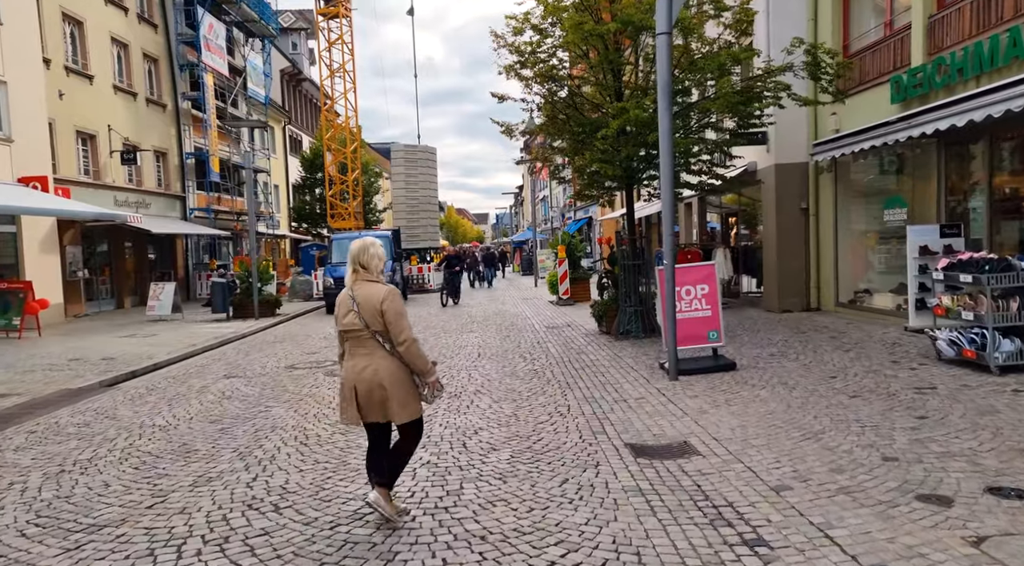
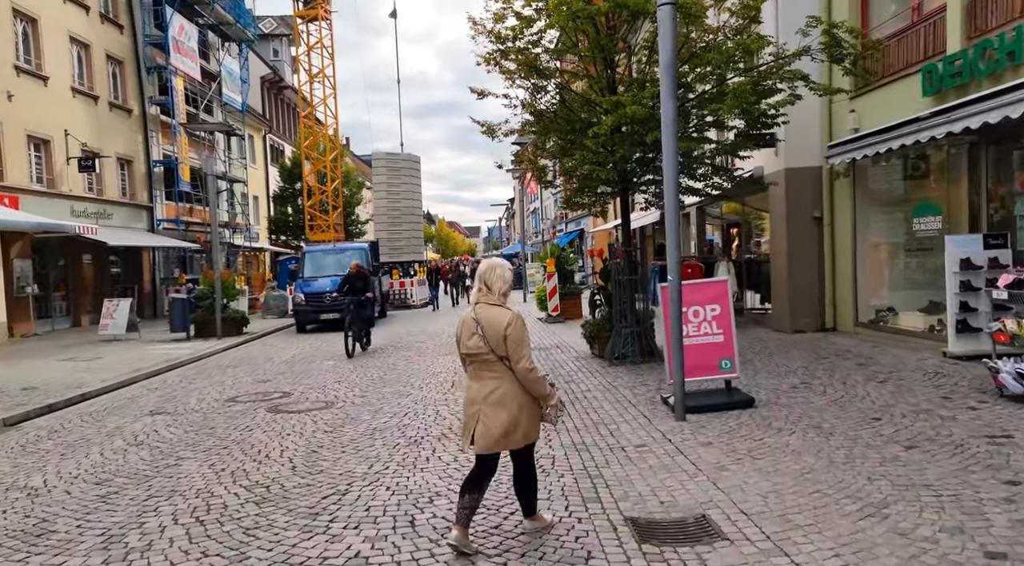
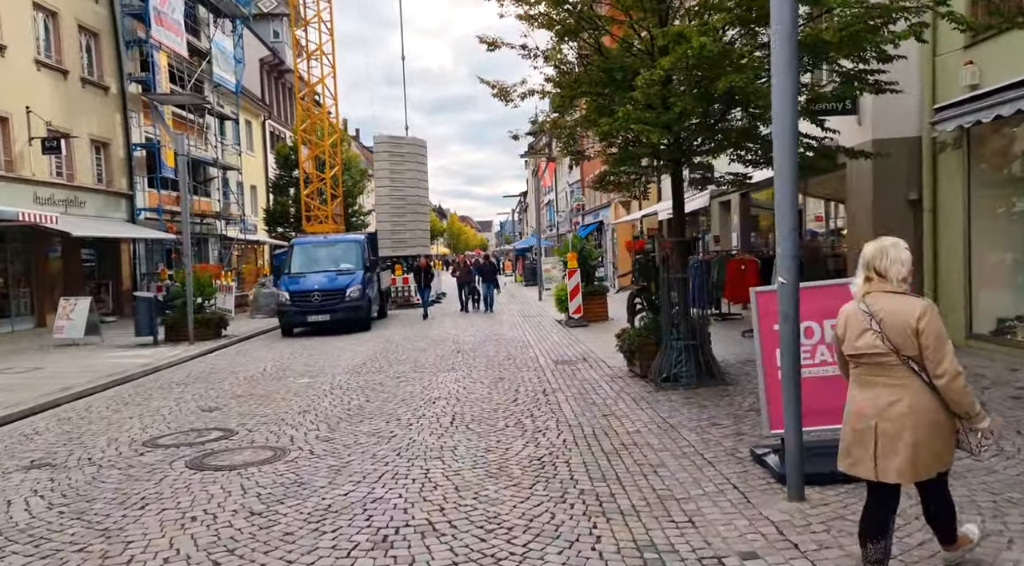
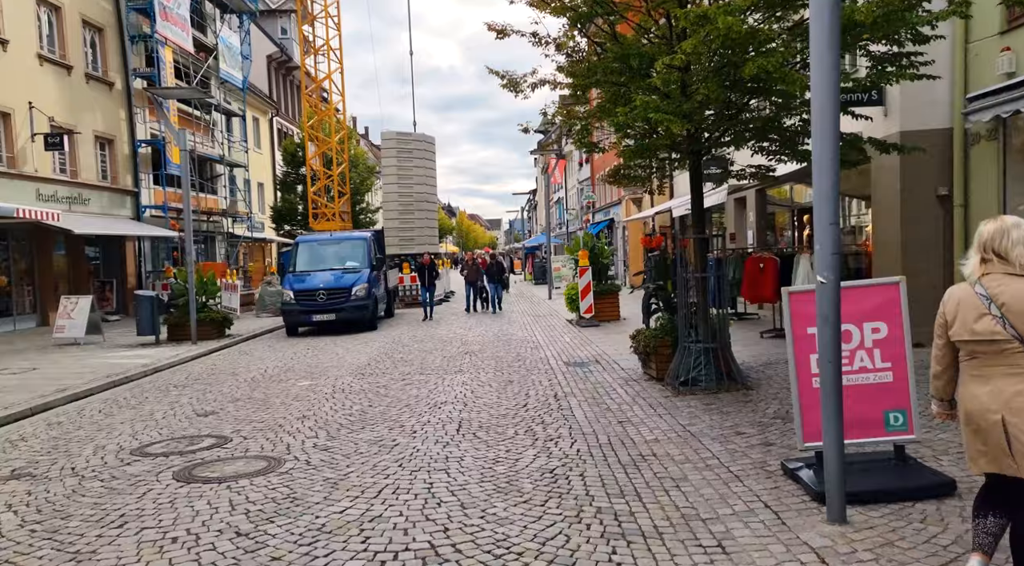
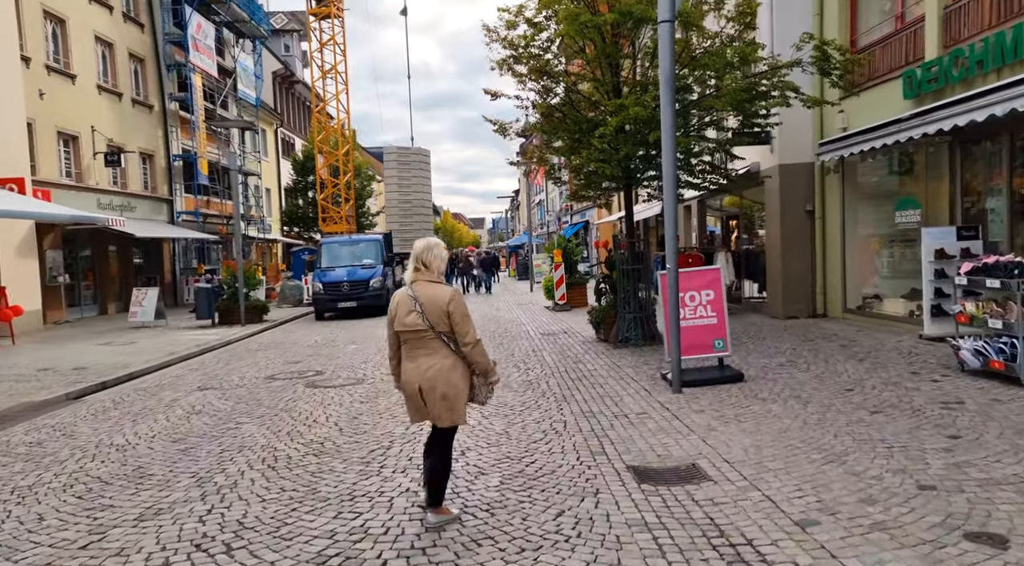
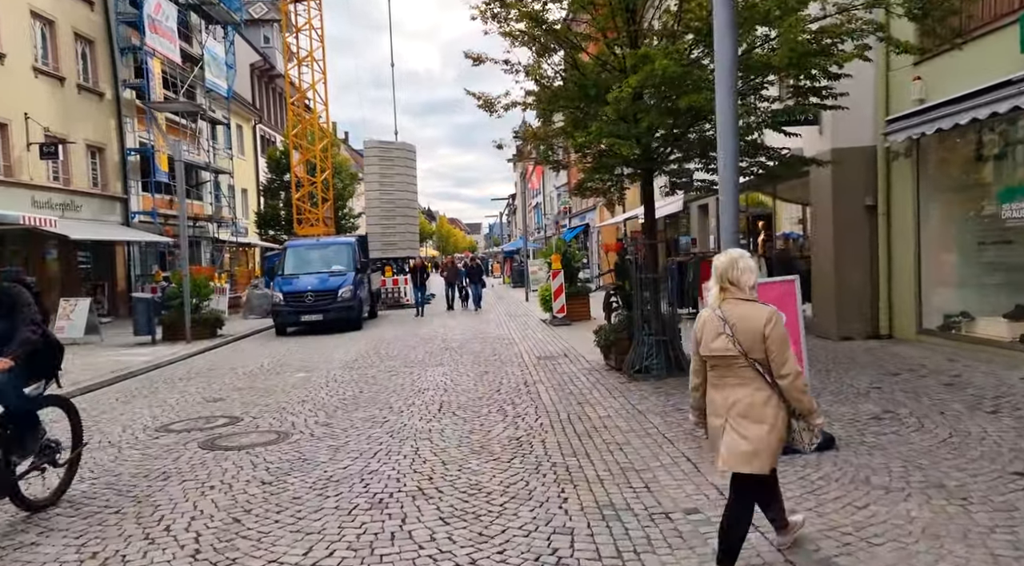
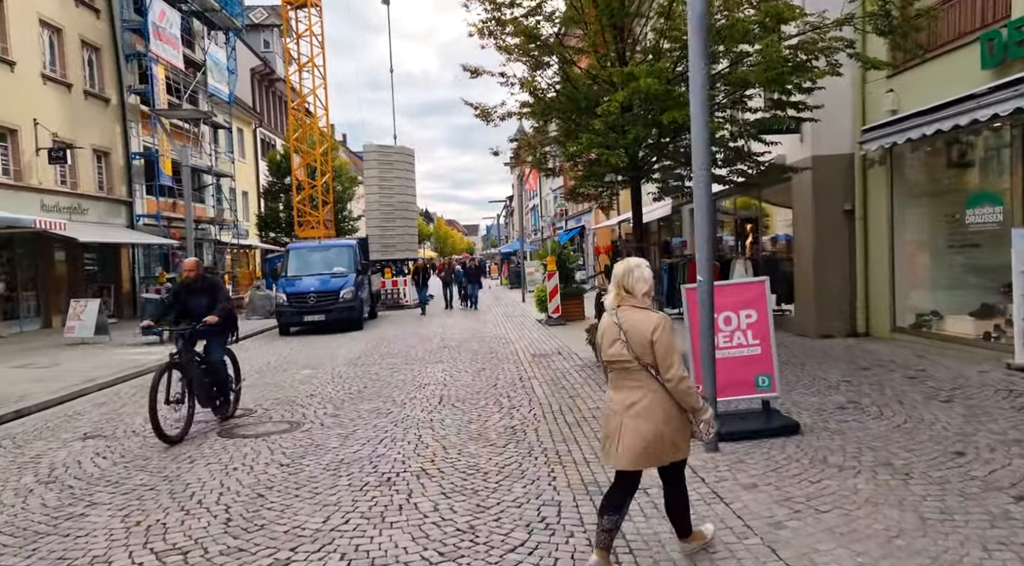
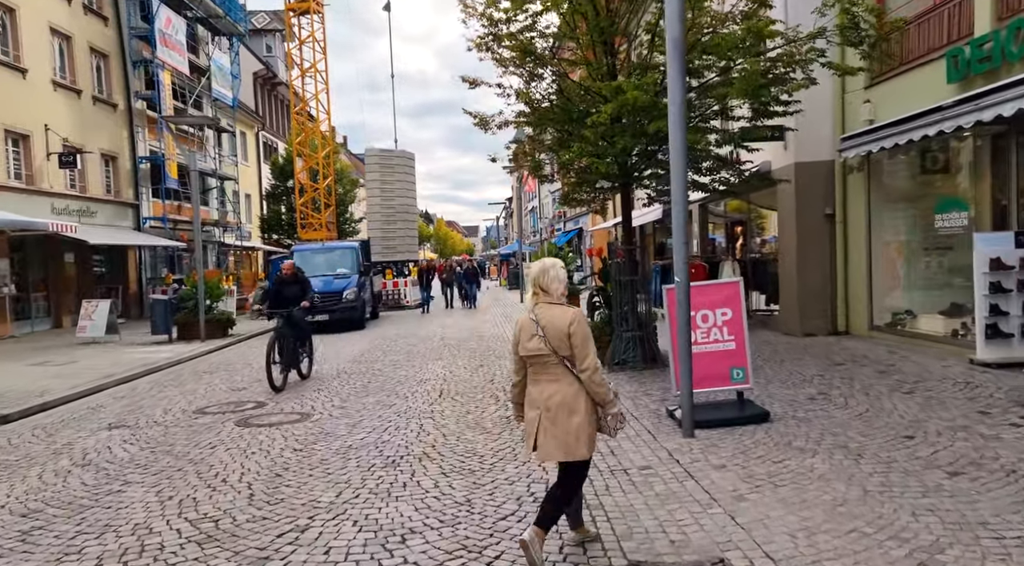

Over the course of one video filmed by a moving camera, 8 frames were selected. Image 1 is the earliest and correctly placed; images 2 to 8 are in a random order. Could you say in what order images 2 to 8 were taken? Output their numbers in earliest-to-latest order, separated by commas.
5, 2, 8, 7, 6, 3, 4
